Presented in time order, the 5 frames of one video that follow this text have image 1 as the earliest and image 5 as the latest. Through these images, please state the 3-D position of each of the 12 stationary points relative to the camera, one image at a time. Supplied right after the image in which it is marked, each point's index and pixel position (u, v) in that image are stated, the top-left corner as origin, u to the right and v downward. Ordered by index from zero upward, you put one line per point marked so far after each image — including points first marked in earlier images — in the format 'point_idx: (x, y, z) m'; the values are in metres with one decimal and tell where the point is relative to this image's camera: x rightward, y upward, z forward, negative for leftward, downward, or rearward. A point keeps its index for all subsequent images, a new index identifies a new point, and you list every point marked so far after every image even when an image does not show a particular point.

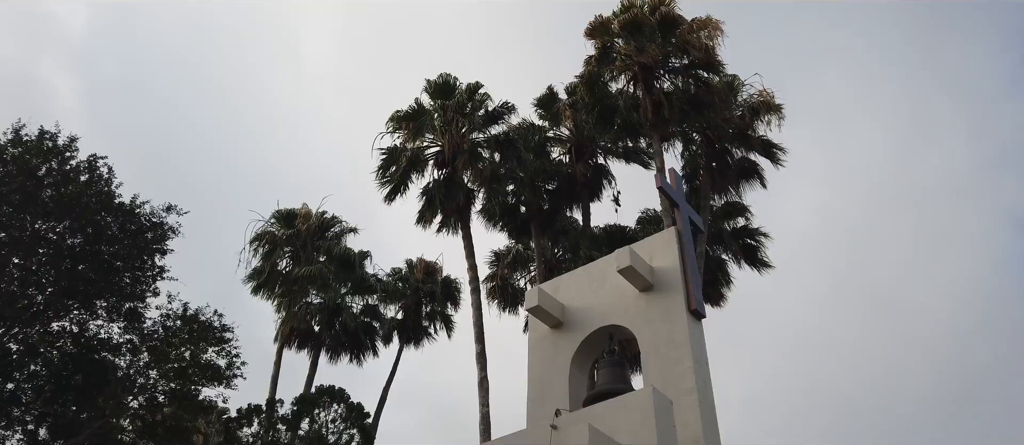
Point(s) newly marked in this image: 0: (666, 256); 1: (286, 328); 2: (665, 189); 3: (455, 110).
0: (+1.7, -0.4, +8.8) m
1: (-5.7, -2.7, +19.4) m
2: (+1.8, +0.4, +9.3) m
3: (-1.2, +2.3, +15.9) m
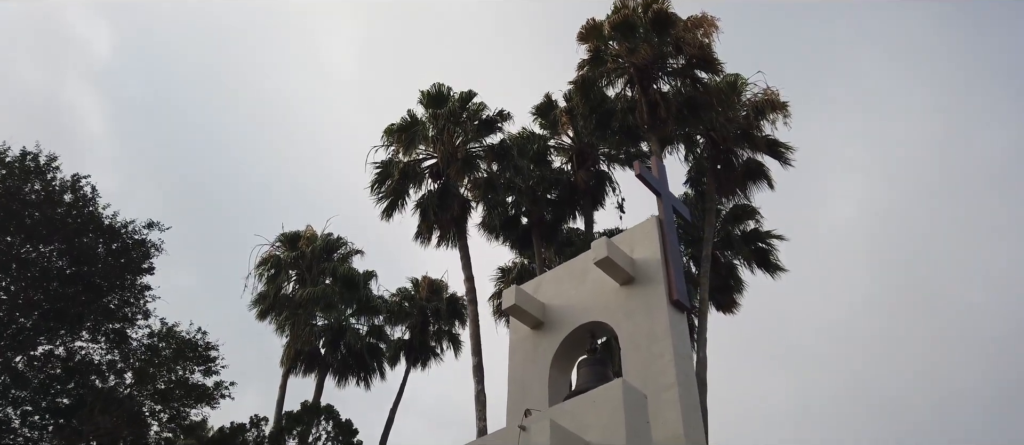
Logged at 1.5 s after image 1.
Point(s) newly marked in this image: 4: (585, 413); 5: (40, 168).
0: (+1.4, -0.3, +8.3) m
1: (-5.5, -3.2, +19.1) m
2: (+1.5, +0.5, +8.8) m
3: (-1.3, +2.1, +15.6) m
4: (+0.6, -1.6, +6.5) m
5: (-7.9, +0.9, +13.0) m
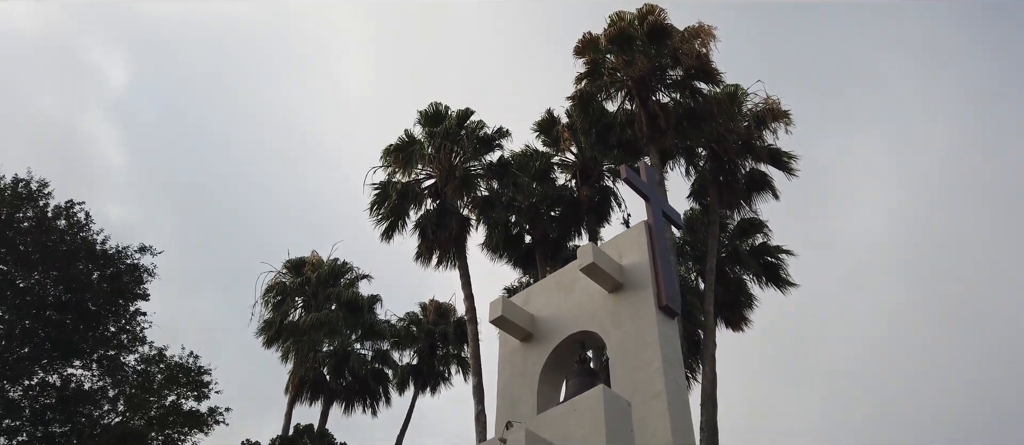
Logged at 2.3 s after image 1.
0: (+1.3, -0.3, +8.1) m
1: (-5.3, -3.8, +18.9) m
2: (+1.3, +0.5, +8.6) m
3: (-1.3, +1.7, +15.5) m
4: (+0.4, -1.6, +6.2) m
5: (-8.0, +0.5, +13.0) m
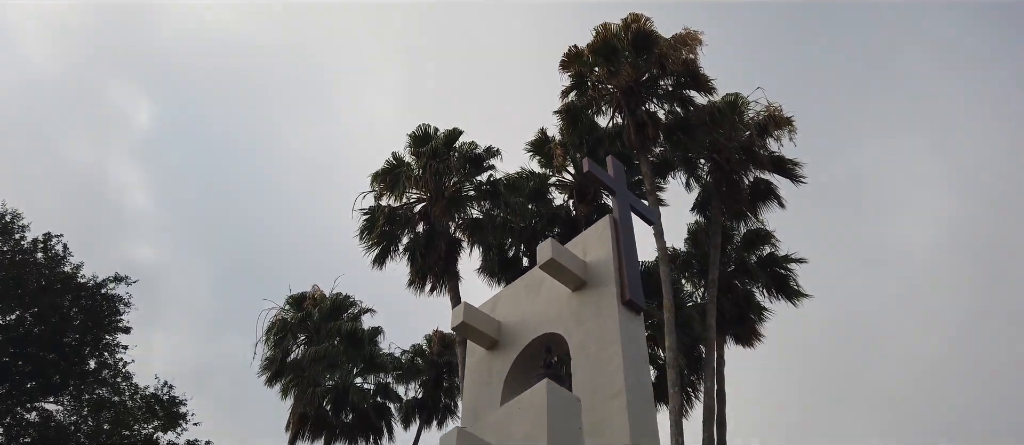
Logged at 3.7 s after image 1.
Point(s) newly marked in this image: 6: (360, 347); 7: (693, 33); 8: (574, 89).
0: (+0.9, -0.2, +7.6) m
1: (-5.2, -4.6, +18.4) m
2: (+0.9, +0.5, +8.1) m
3: (-1.6, +1.3, +15.2) m
4: (0.0, -1.5, +5.7) m
5: (-8.3, -0.1, +12.9) m
6: (-3.8, -3.2, +19.6) m
7: (+3.5, +3.7, +14.9) m
8: (+1.2, +2.6, +15.4) m
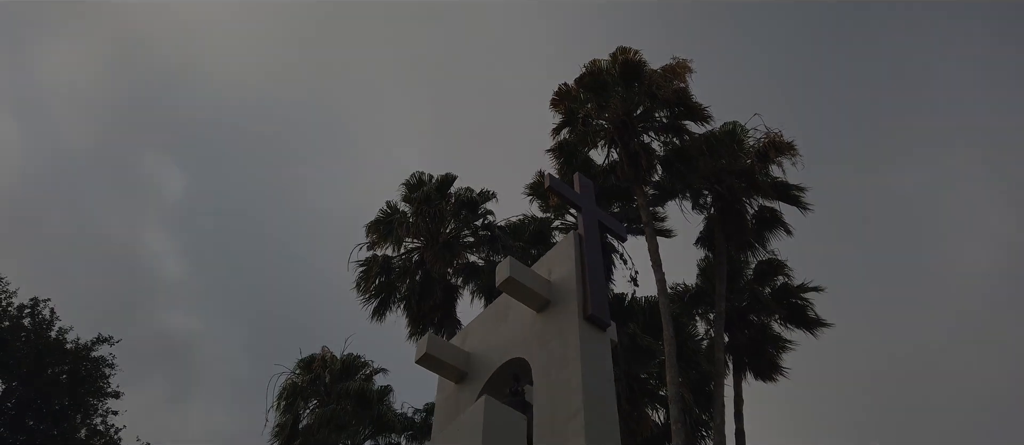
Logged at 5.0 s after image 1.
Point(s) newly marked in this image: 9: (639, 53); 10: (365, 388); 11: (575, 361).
0: (+0.5, -0.4, +7.1) m
1: (-4.8, -6.0, +17.8) m
2: (+0.5, +0.3, +7.8) m
3: (-1.7, +0.3, +15.0) m
4: (-0.4, -1.5, +5.2) m
5: (-8.4, -1.3, +12.8) m
6: (-3.5, -4.5, +19.0) m
7: (+3.3, +3.0, +14.7) m
8: (+1.1, +1.9, +15.2) m
9: (+2.4, +3.2, +14.9) m
10: (-3.6, -4.1, +19.1) m
11: (+0.5, -1.1, +6.1) m
